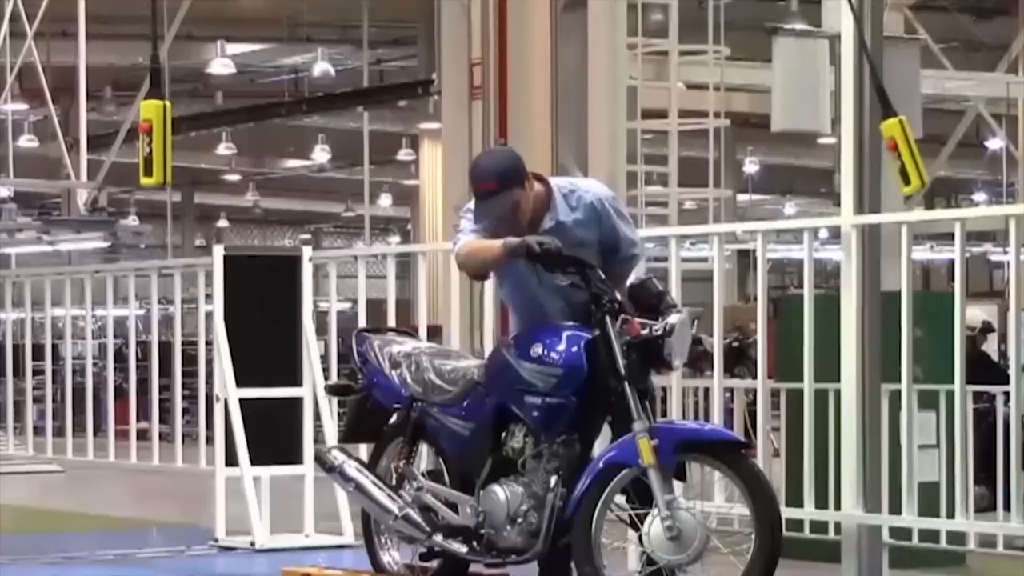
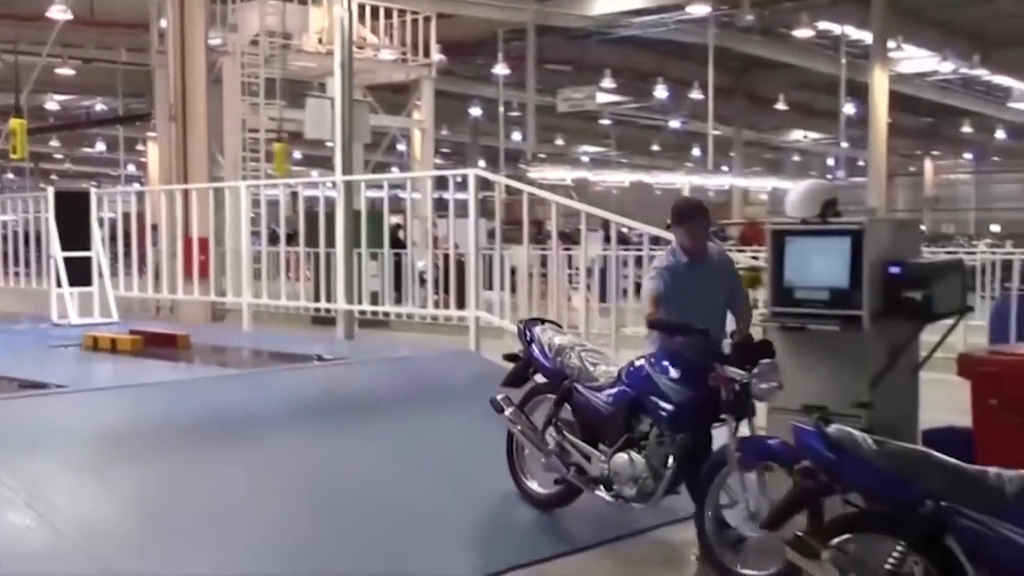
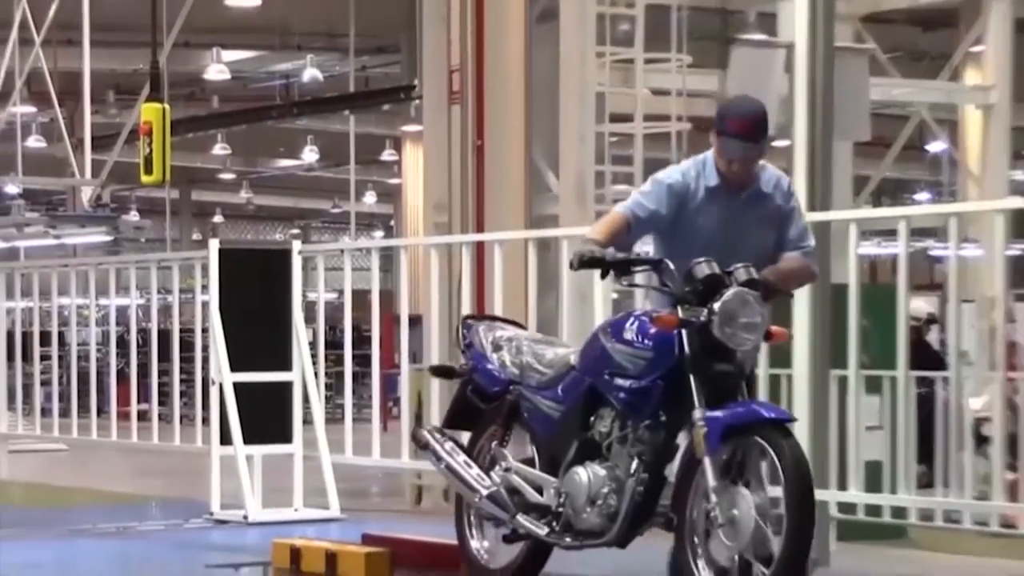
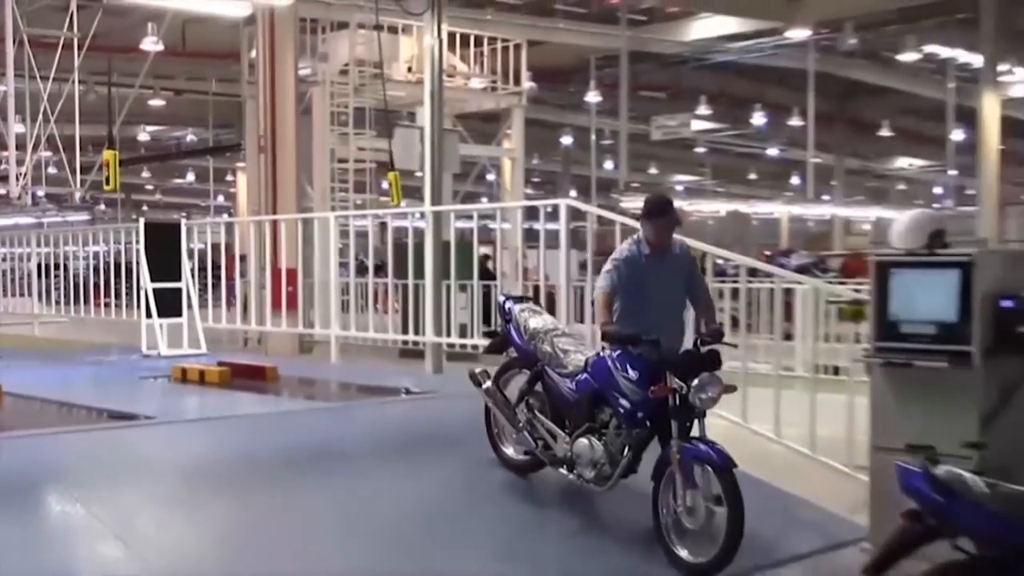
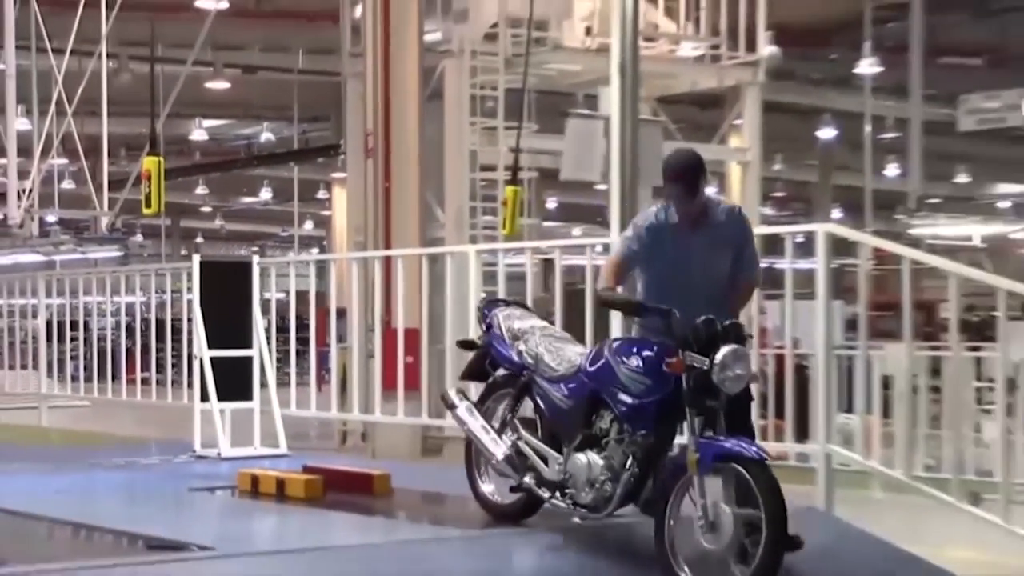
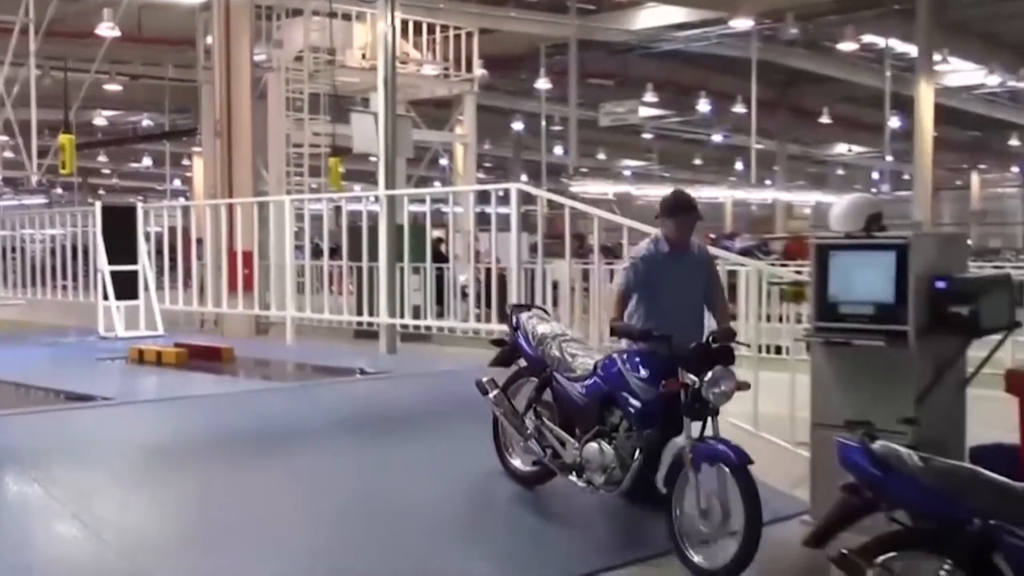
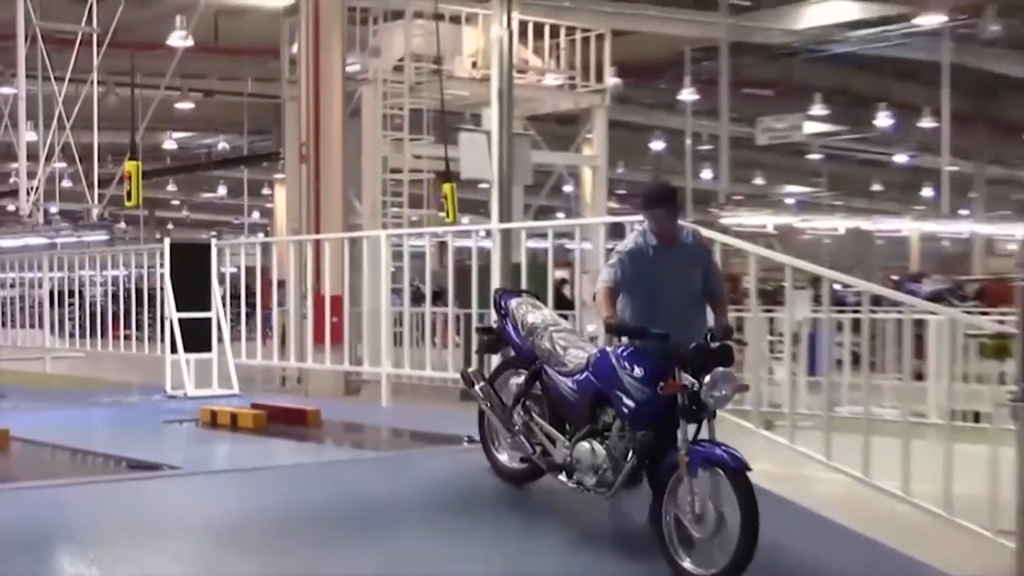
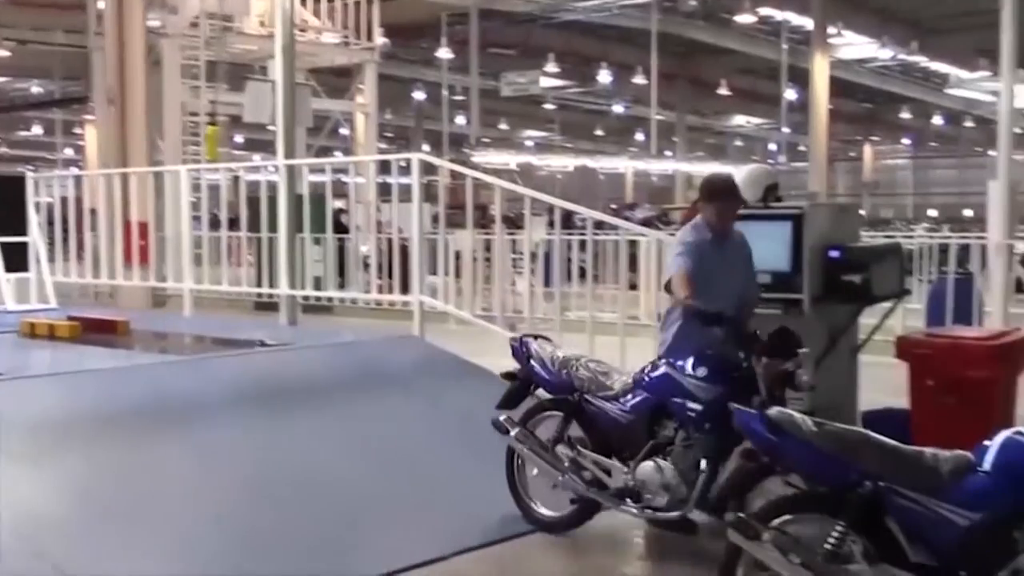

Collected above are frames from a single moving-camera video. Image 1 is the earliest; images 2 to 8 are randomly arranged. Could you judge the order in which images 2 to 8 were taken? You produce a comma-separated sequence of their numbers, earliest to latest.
3, 5, 7, 4, 6, 2, 8
